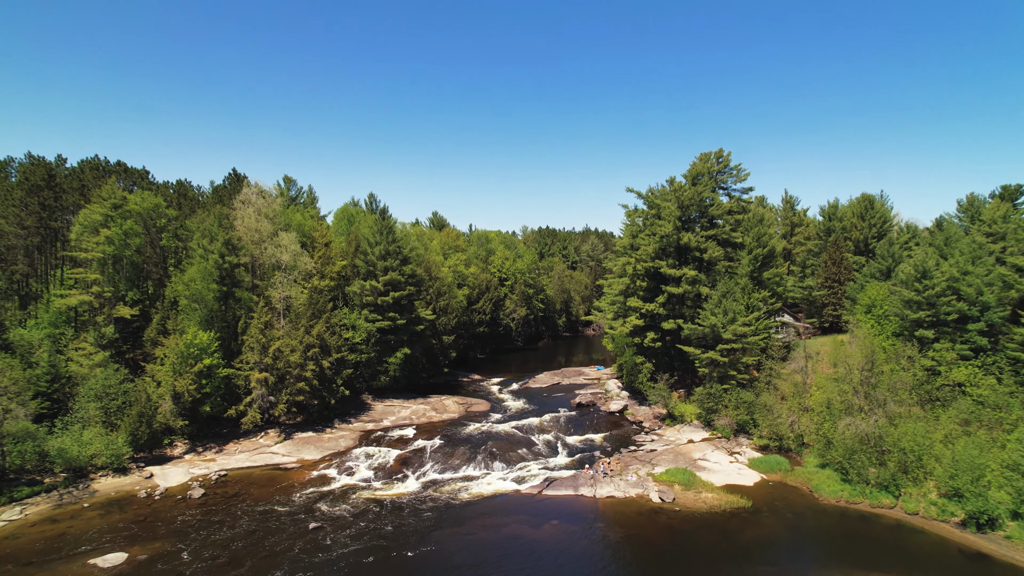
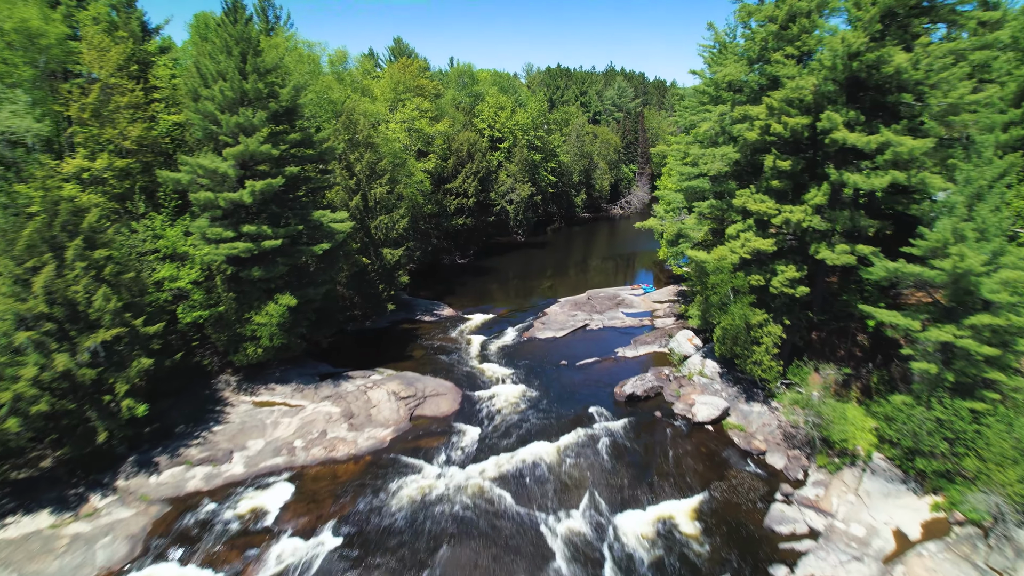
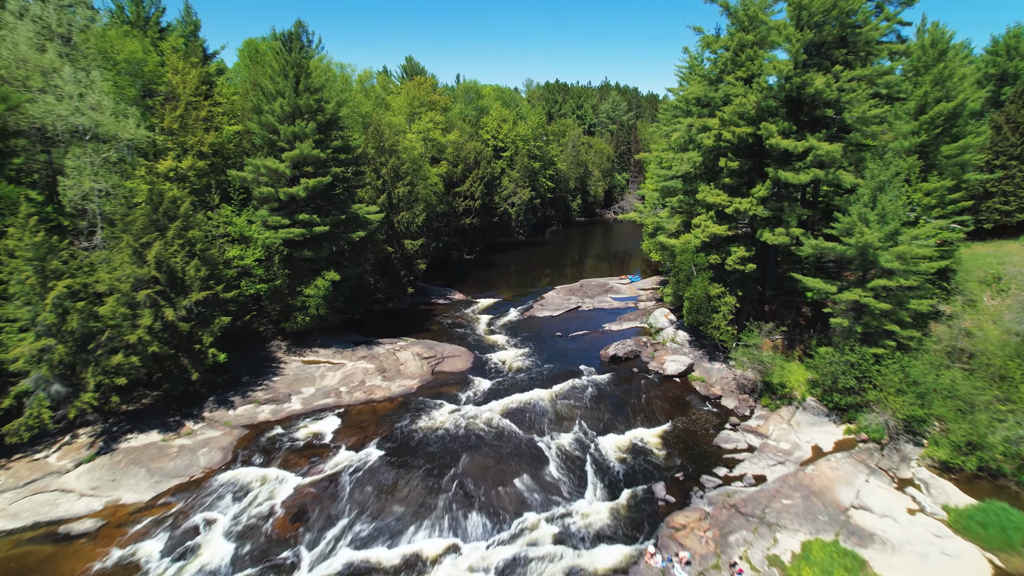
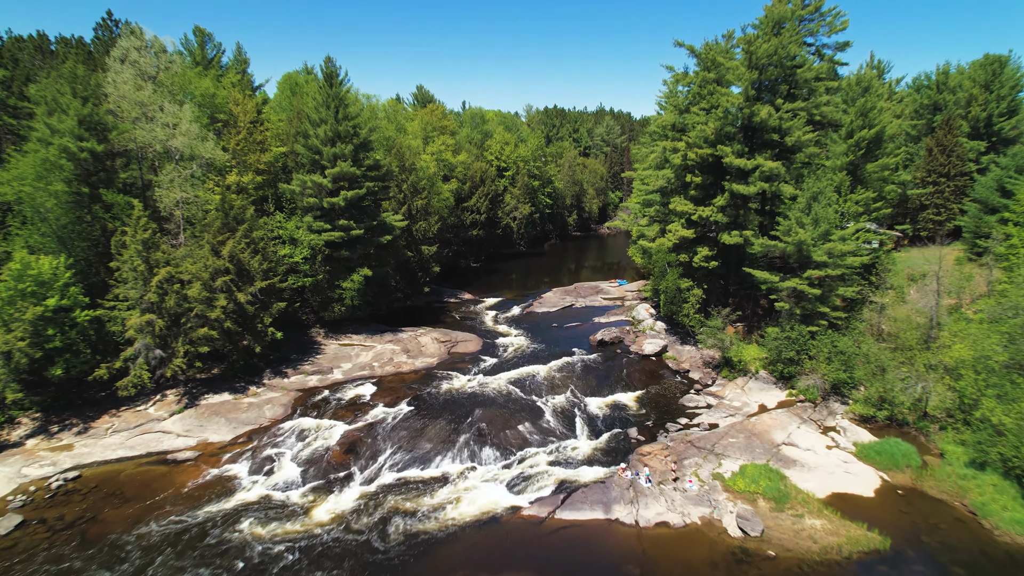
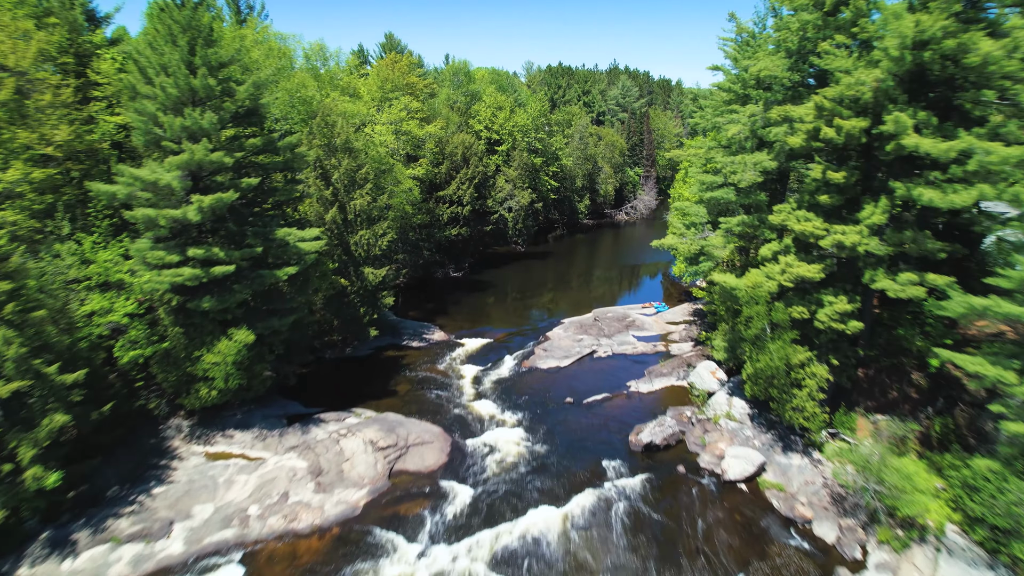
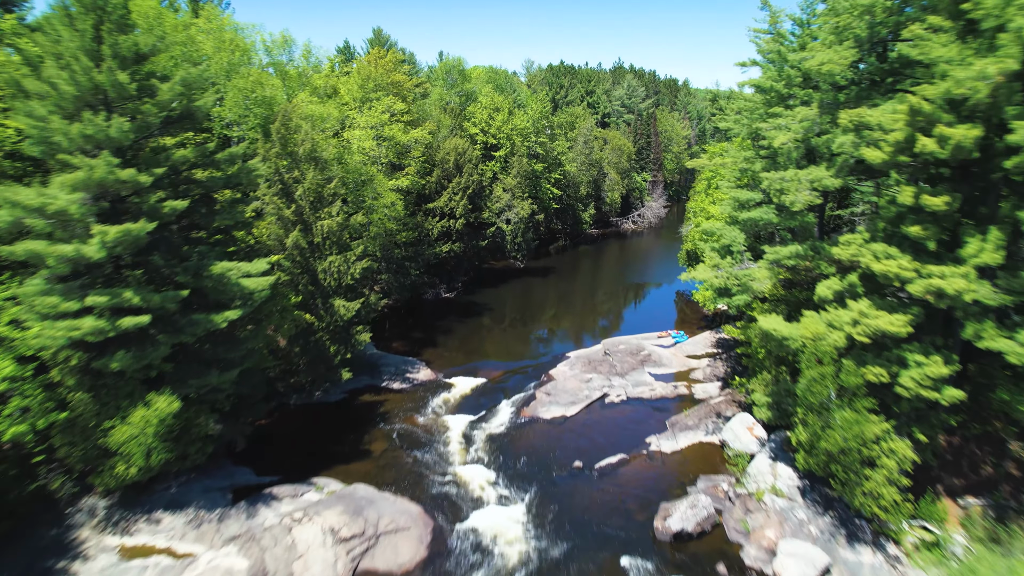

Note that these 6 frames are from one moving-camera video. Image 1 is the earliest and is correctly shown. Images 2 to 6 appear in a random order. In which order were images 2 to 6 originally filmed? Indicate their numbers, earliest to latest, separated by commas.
4, 3, 2, 5, 6
